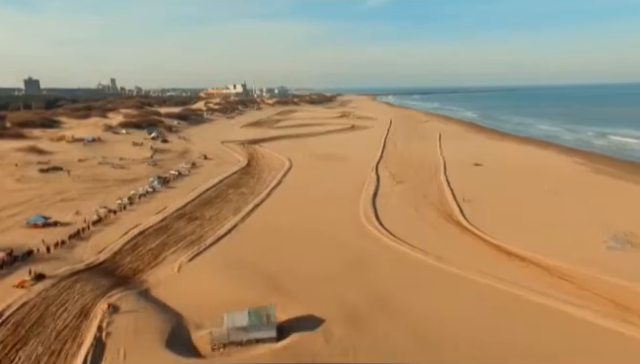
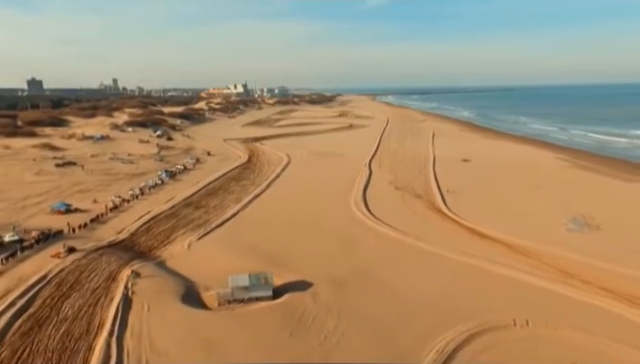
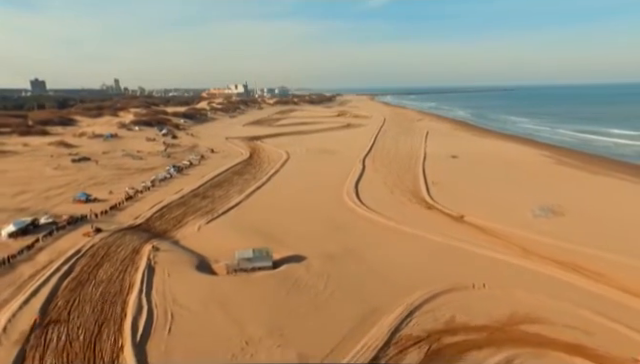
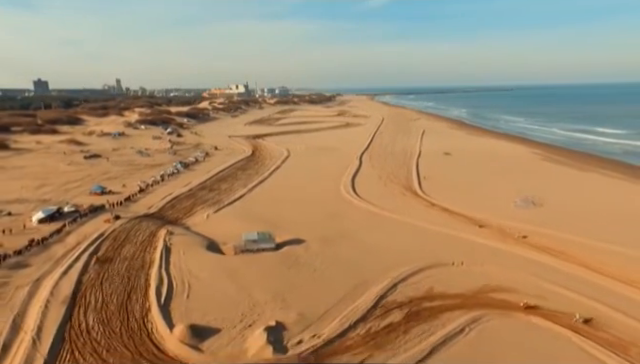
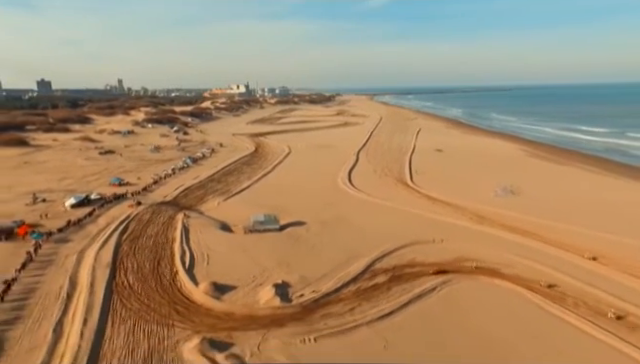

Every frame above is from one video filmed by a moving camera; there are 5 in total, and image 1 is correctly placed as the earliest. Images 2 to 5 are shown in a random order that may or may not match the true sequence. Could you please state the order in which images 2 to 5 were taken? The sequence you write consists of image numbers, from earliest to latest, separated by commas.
2, 3, 4, 5
